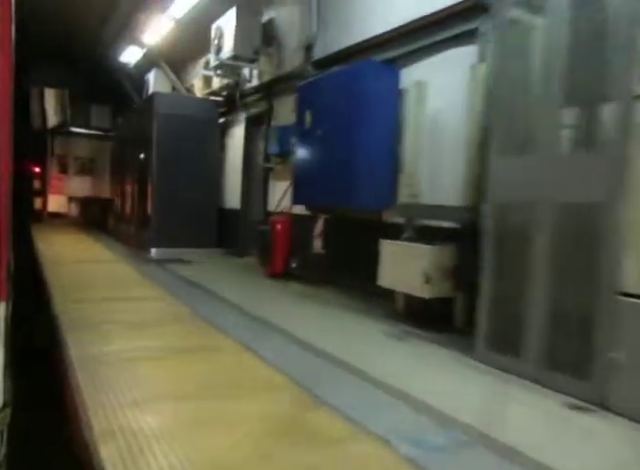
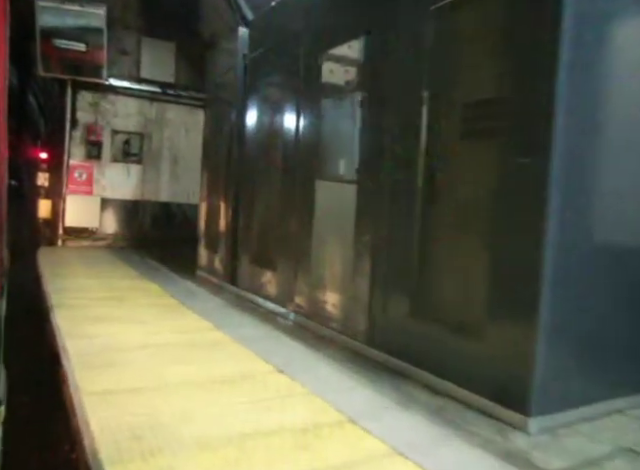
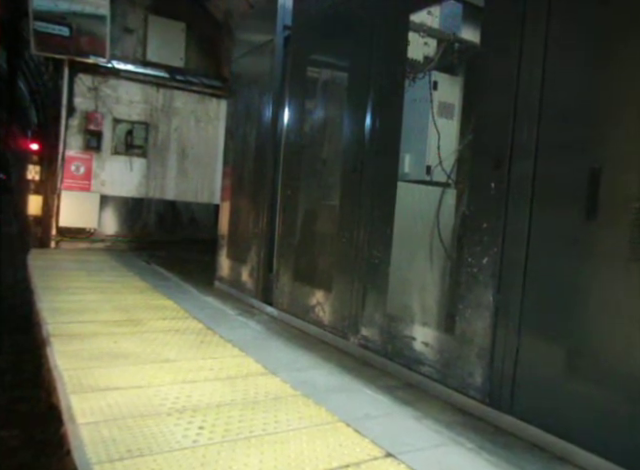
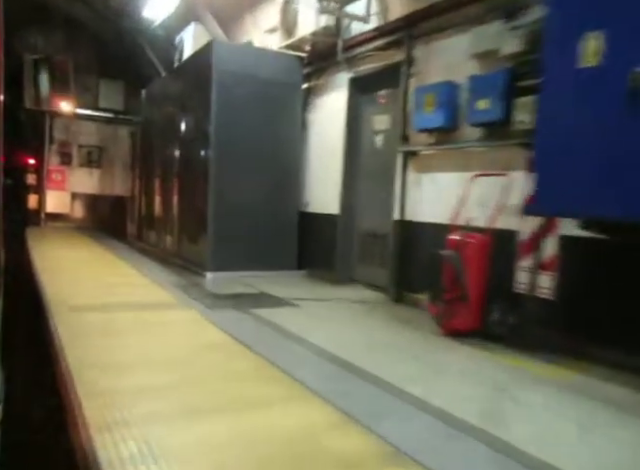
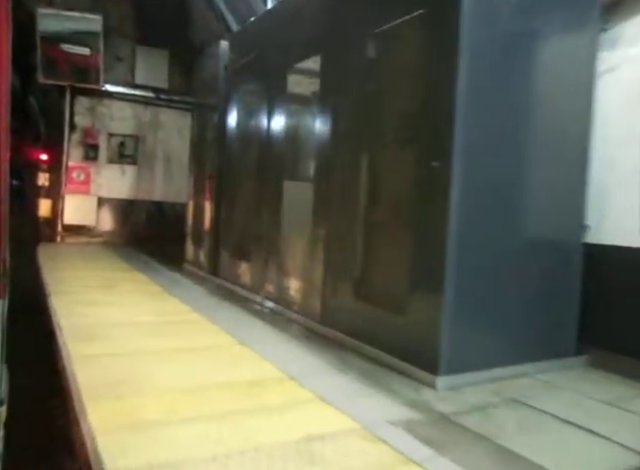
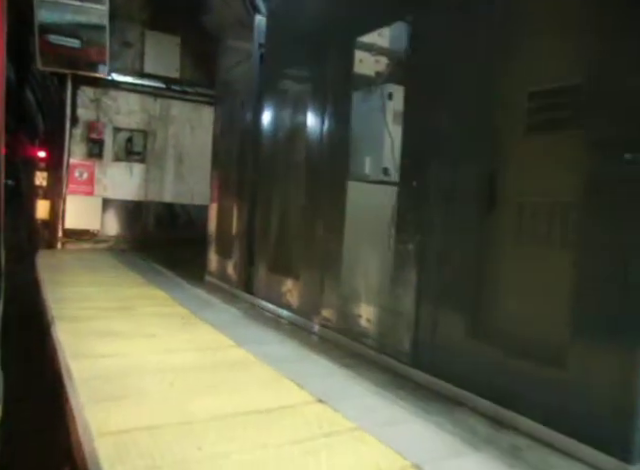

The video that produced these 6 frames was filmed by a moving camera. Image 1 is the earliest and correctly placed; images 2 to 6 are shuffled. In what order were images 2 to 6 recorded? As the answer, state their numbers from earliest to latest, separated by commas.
4, 5, 2, 6, 3
